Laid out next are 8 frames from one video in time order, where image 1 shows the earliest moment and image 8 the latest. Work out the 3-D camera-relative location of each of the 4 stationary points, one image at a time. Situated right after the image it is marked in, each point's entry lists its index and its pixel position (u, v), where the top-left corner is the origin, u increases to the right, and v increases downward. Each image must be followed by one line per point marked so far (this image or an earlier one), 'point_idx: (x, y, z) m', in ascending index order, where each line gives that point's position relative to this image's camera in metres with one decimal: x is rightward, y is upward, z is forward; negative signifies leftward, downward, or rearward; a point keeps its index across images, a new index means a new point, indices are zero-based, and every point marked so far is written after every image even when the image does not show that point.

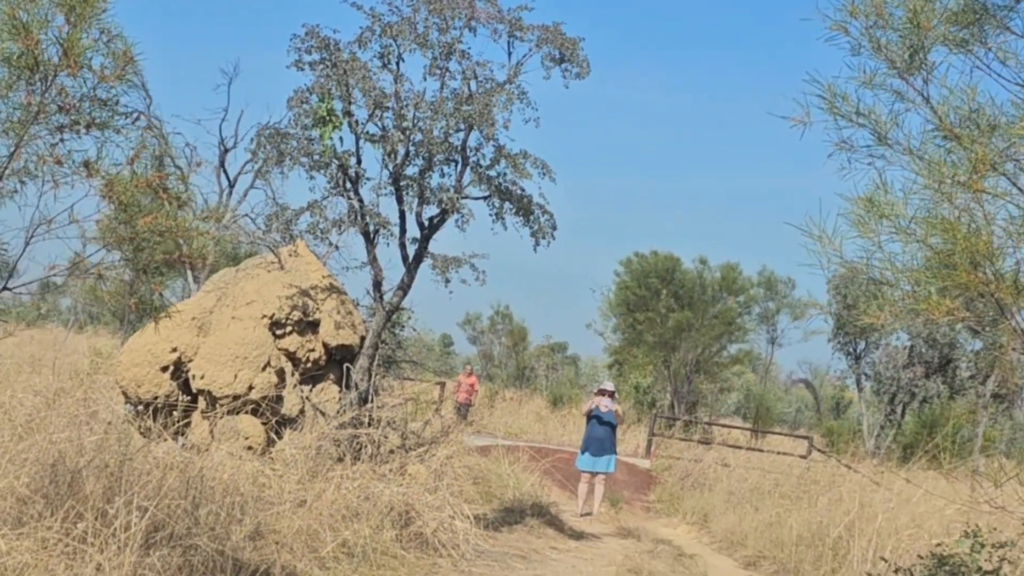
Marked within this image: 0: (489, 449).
0: (-0.2, -1.2, +15.1) m
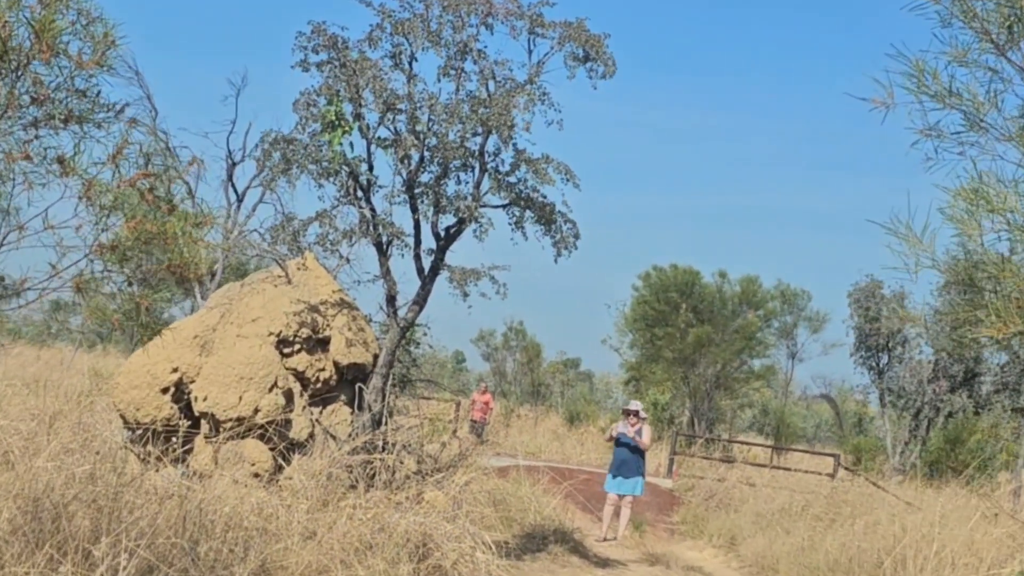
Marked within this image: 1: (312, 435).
0: (0.0, -1.3, +14.5) m
1: (-0.8, -0.6, +8.3) m
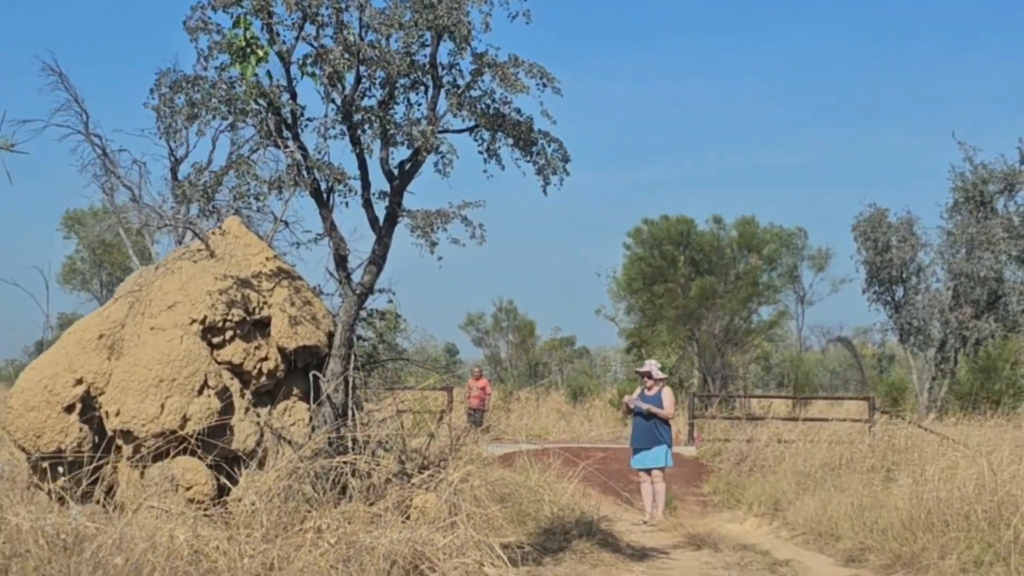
0: (0.0, -1.1, +12.8) m
1: (-0.8, -0.5, +6.5) m
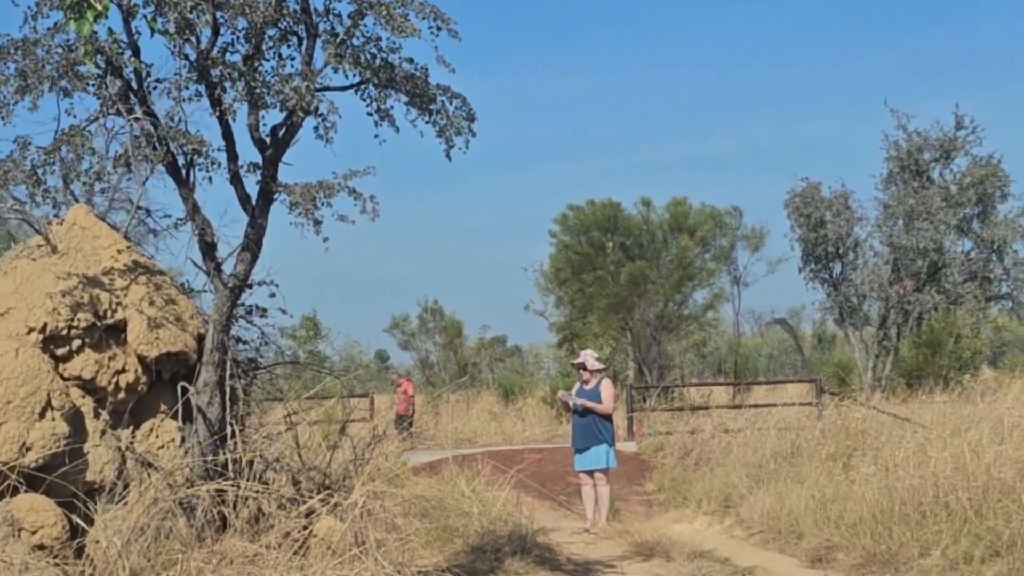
0: (-0.4, -1.1, +11.7) m
1: (-1.1, -0.5, +5.5) m
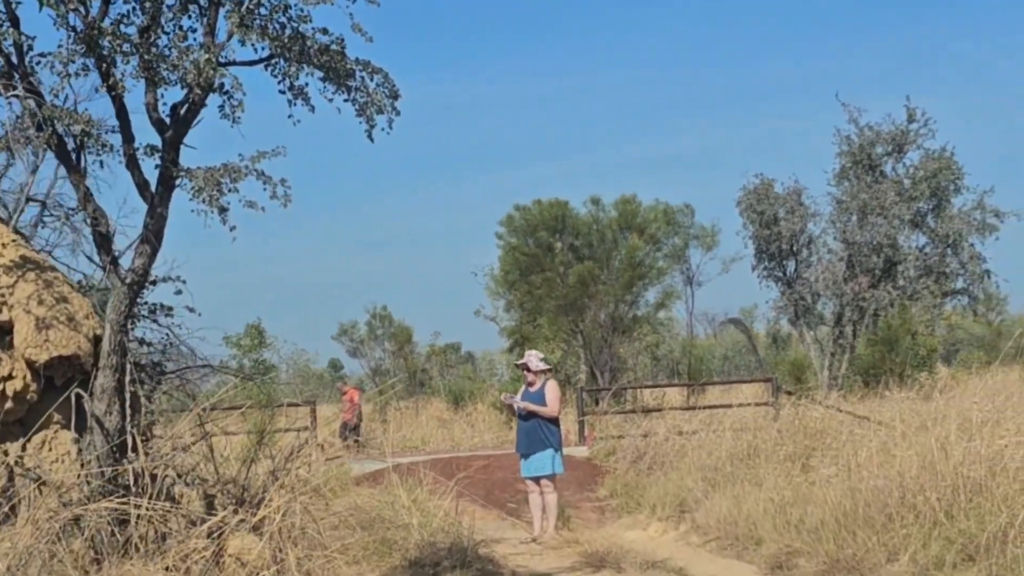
0: (-0.7, -1.1, +11.2) m
1: (-1.2, -0.5, +4.9) m
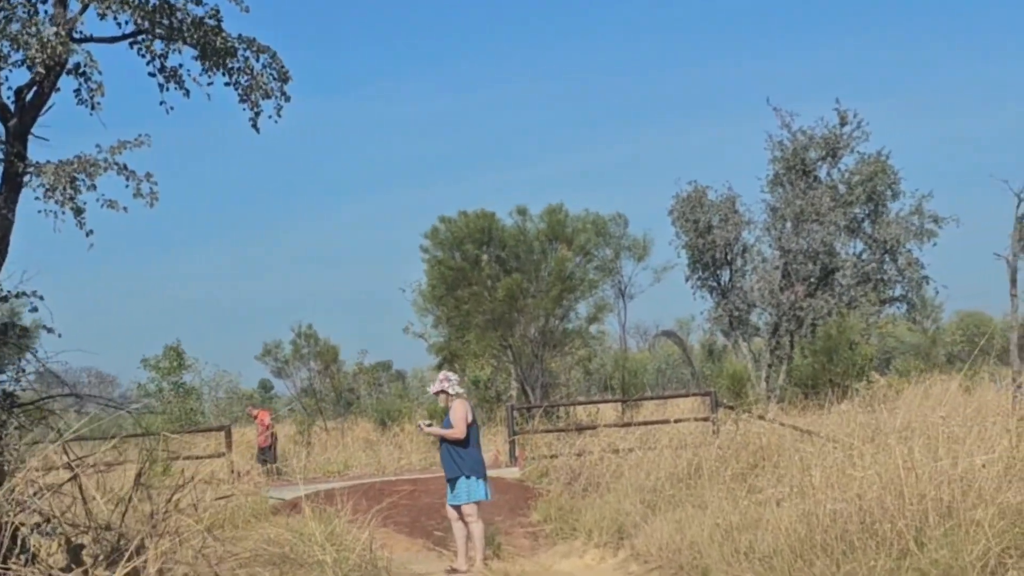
0: (-1.1, -1.1, +10.4) m
1: (-1.4, -0.5, +4.1) m
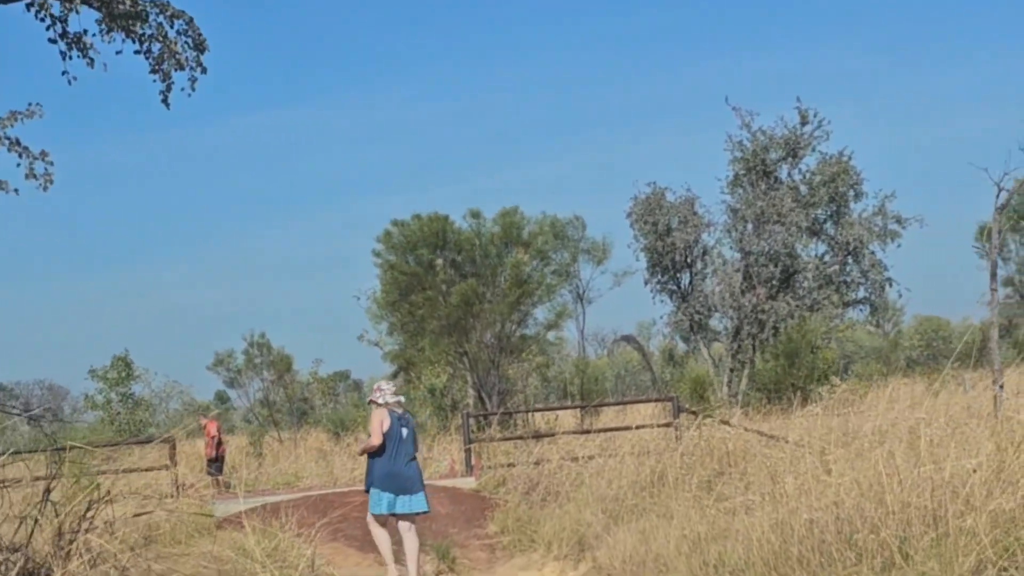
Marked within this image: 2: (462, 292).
0: (-1.3, -1.2, +9.9) m
1: (-1.5, -0.5, +3.6) m
2: (-0.5, 0.0, +19.3) m
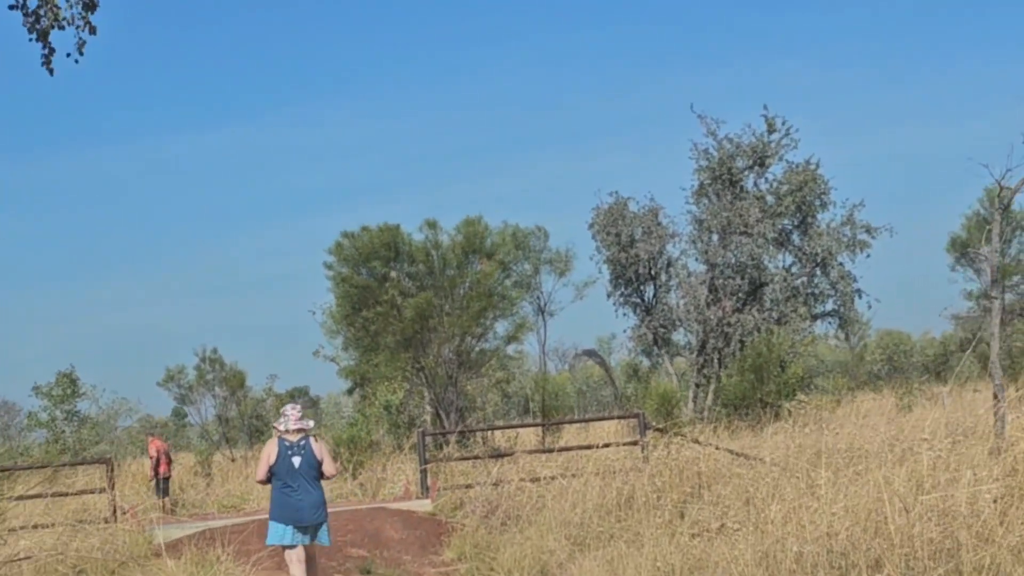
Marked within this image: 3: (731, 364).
0: (-1.5, -1.2, +9.2) m
1: (-1.6, -0.5, +2.9) m
2: (-0.8, -0.1, +18.6) m
3: (+2.2, -0.7, +19.9) m
